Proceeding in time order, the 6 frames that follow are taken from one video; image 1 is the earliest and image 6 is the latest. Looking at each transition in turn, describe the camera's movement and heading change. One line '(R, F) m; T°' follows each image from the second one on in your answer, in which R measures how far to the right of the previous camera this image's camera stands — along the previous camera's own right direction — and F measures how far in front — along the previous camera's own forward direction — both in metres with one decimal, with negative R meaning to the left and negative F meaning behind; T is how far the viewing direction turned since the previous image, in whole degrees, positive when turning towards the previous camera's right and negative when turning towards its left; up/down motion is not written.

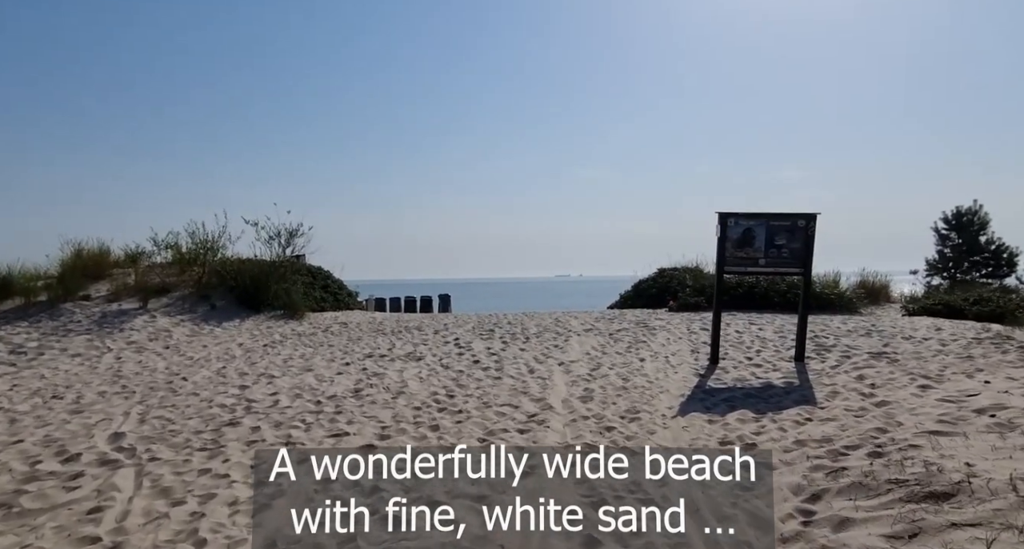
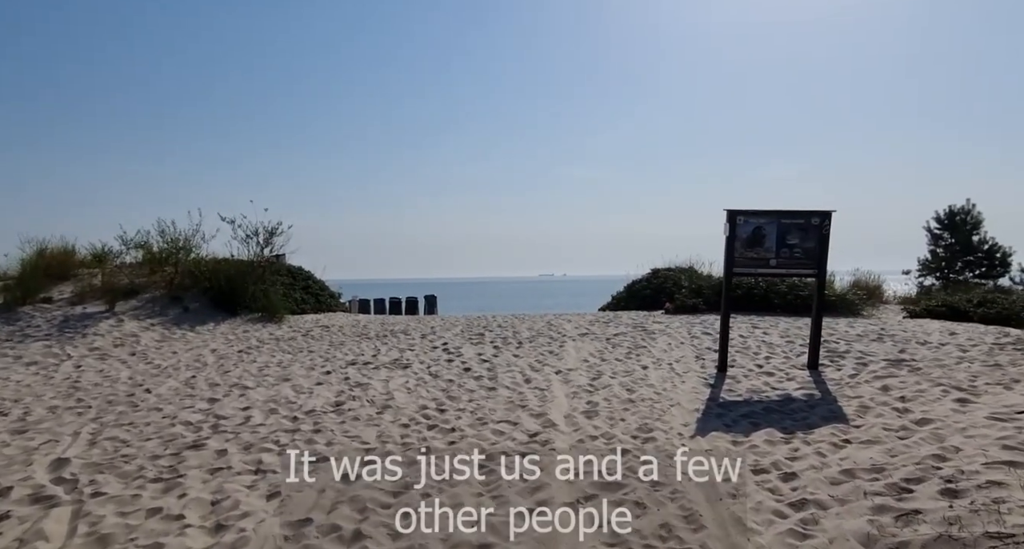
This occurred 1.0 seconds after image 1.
(-0.1, +0.5) m; +1°
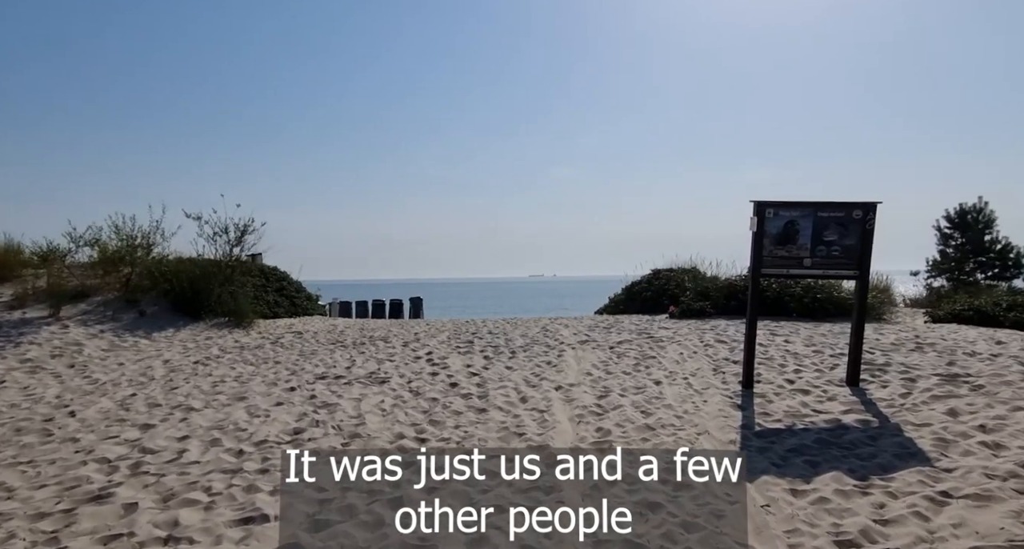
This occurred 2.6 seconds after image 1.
(0.0, +0.9) m; +1°
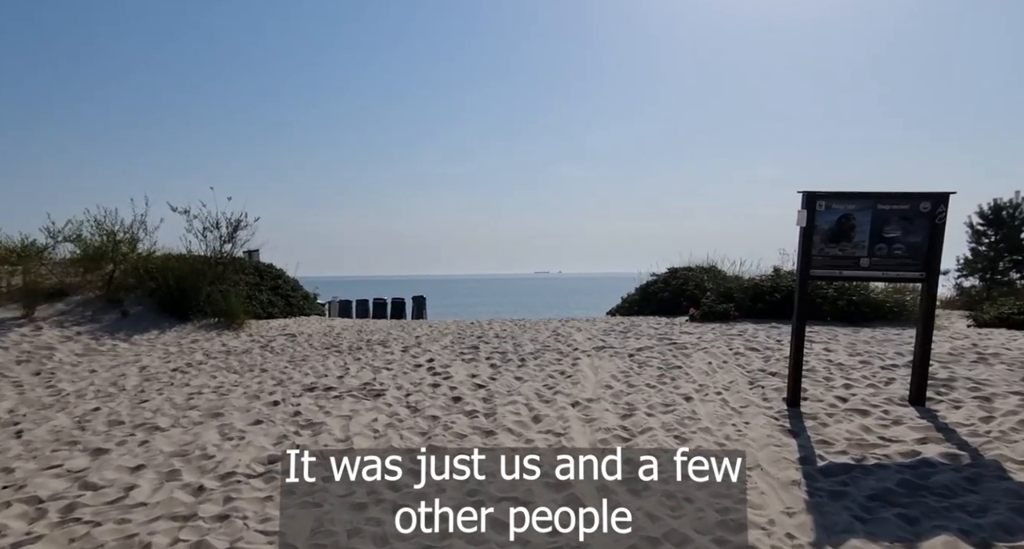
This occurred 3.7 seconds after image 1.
(0.0, +0.7) m; -1°
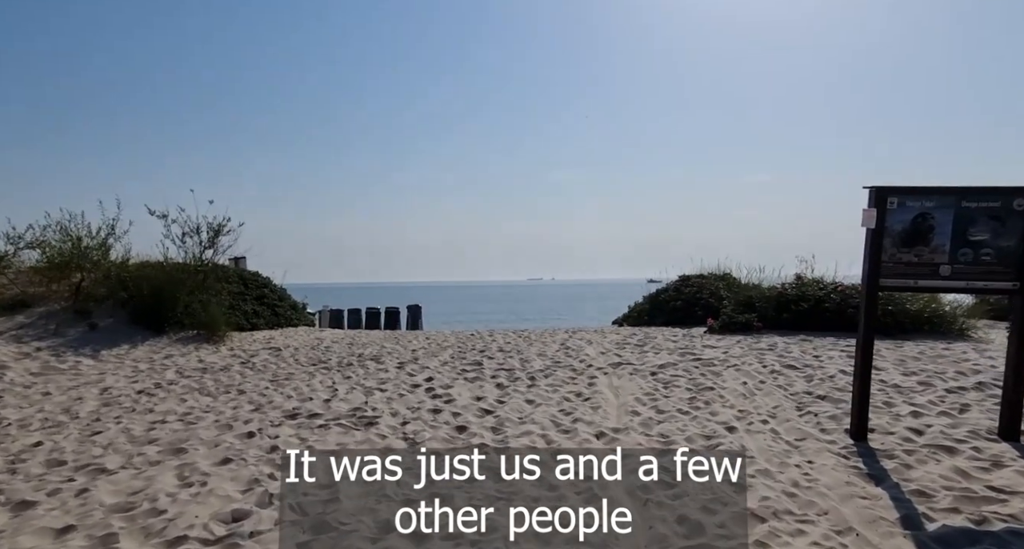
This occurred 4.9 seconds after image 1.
(-0.1, +0.8) m; 0°
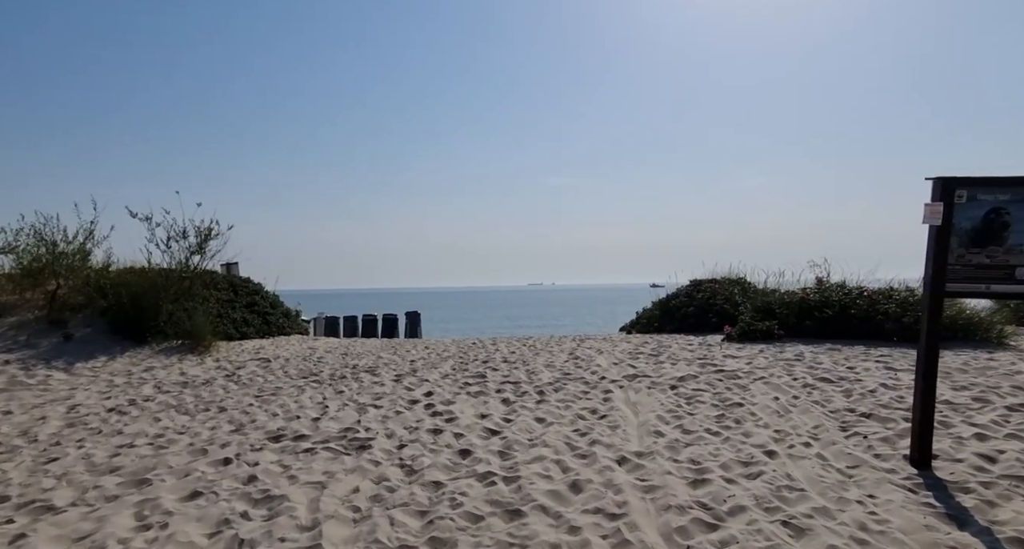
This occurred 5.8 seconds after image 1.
(-0.1, +0.5) m; 0°
